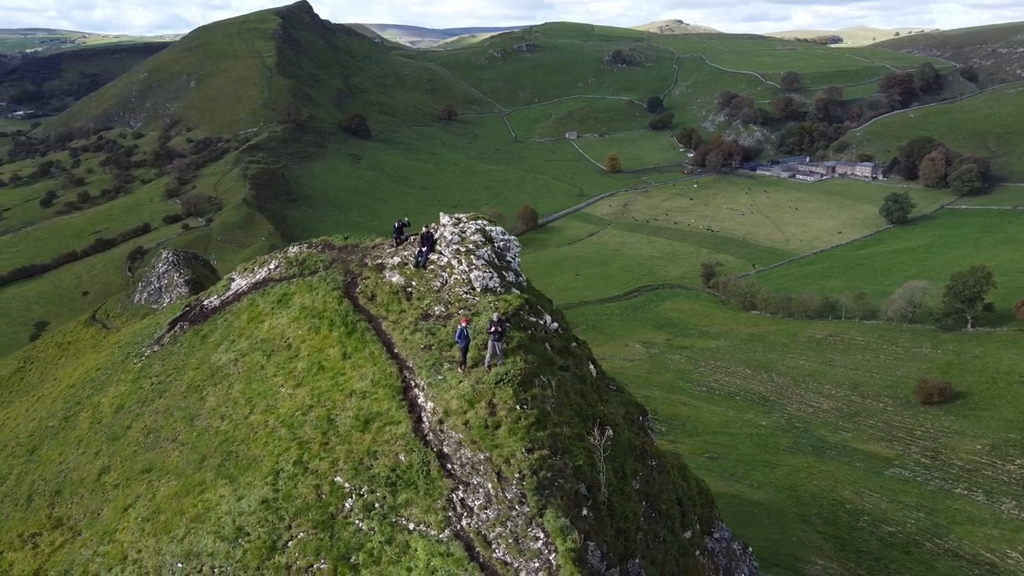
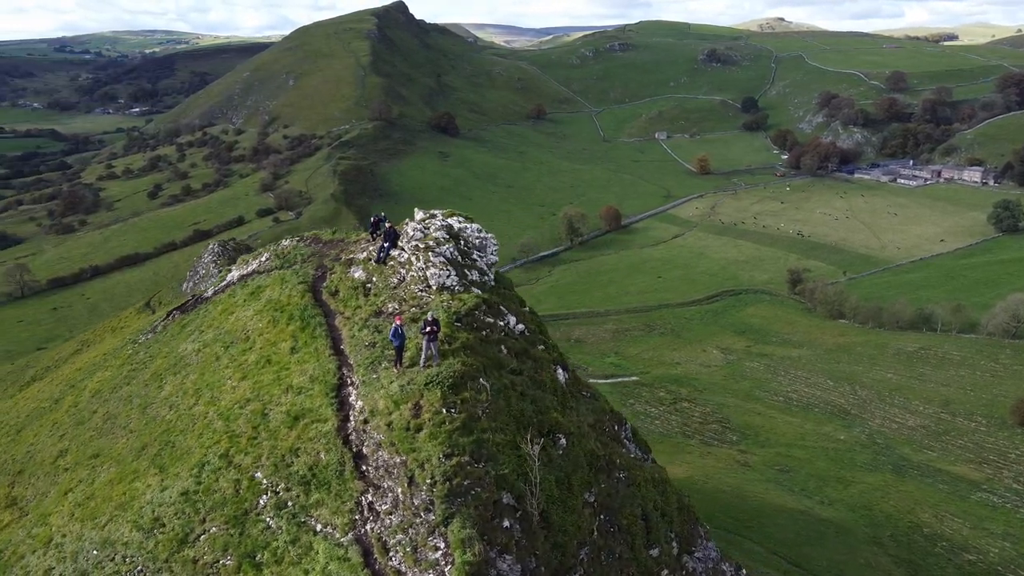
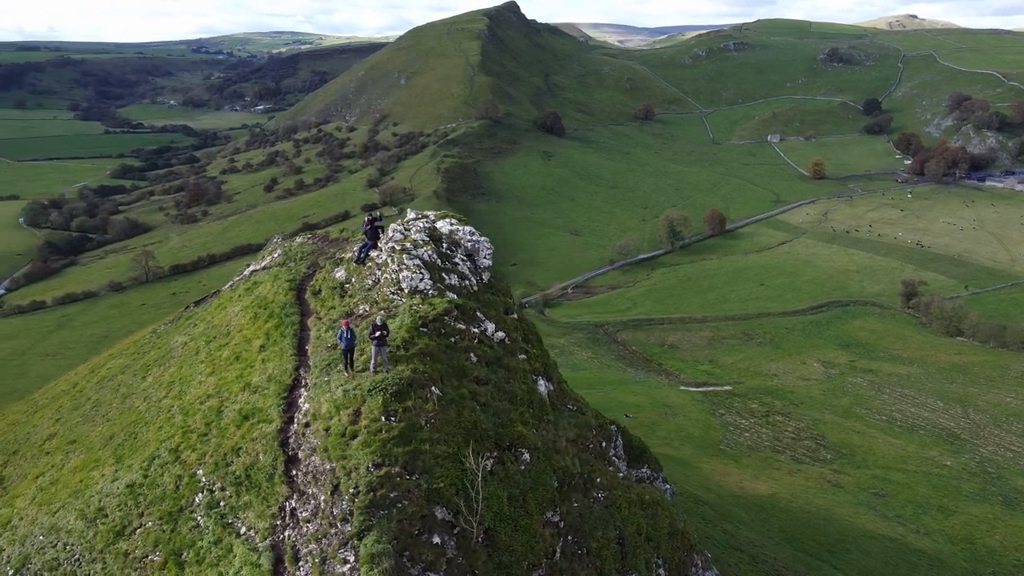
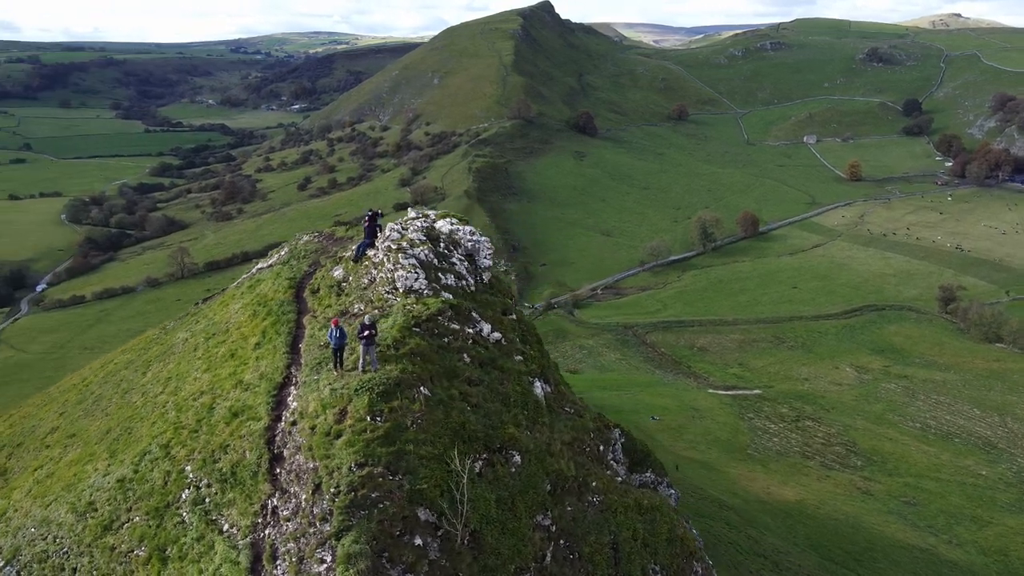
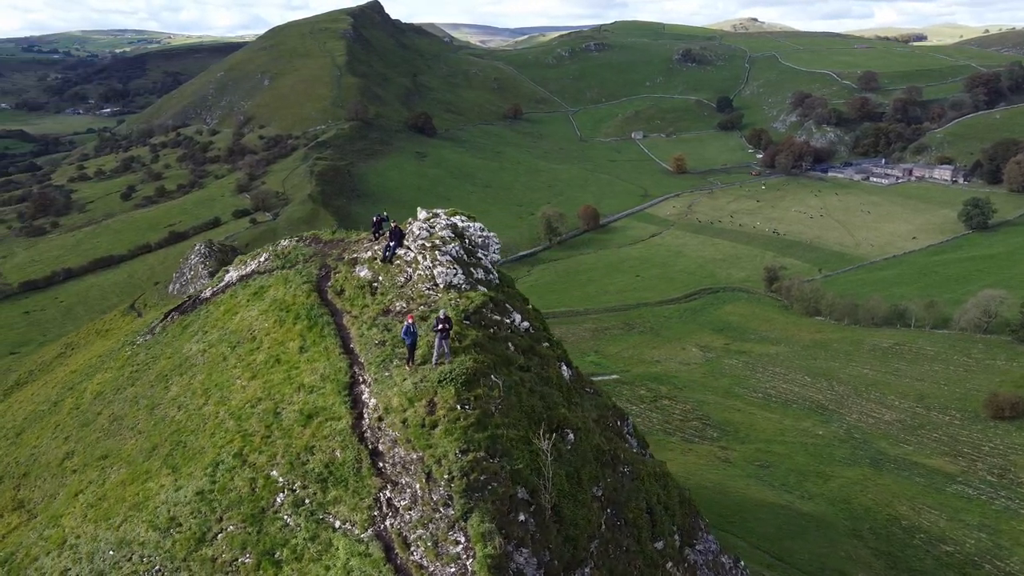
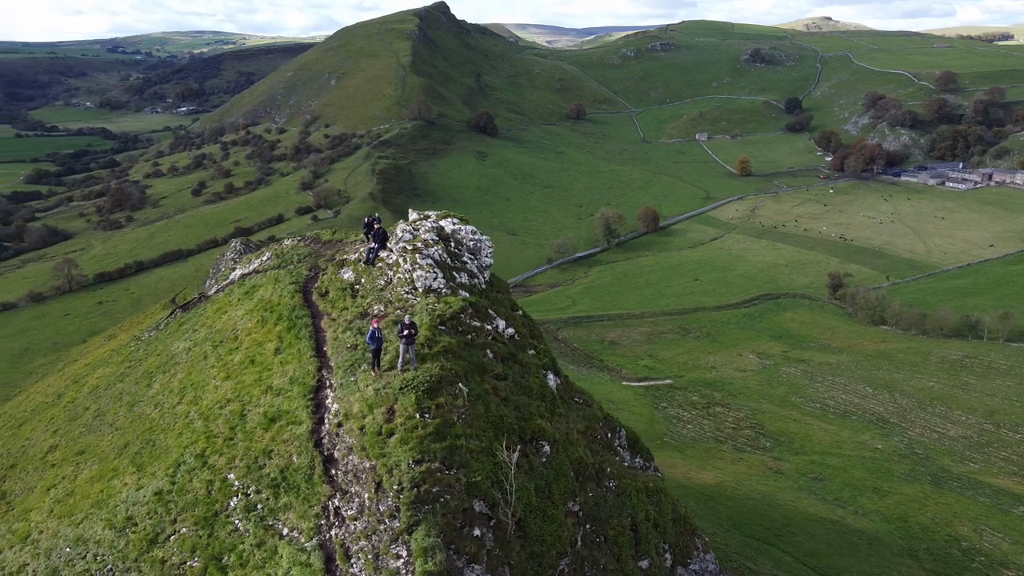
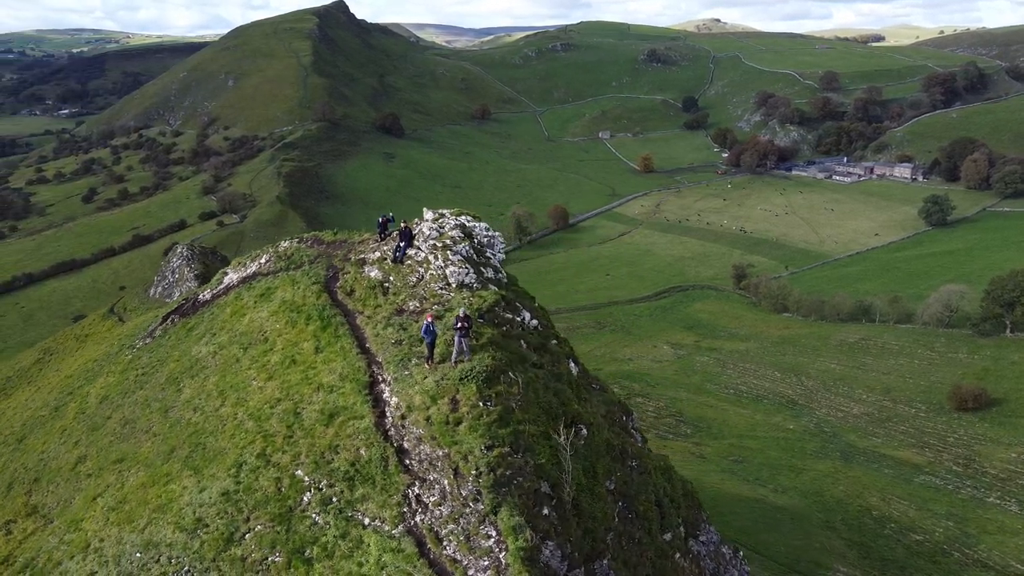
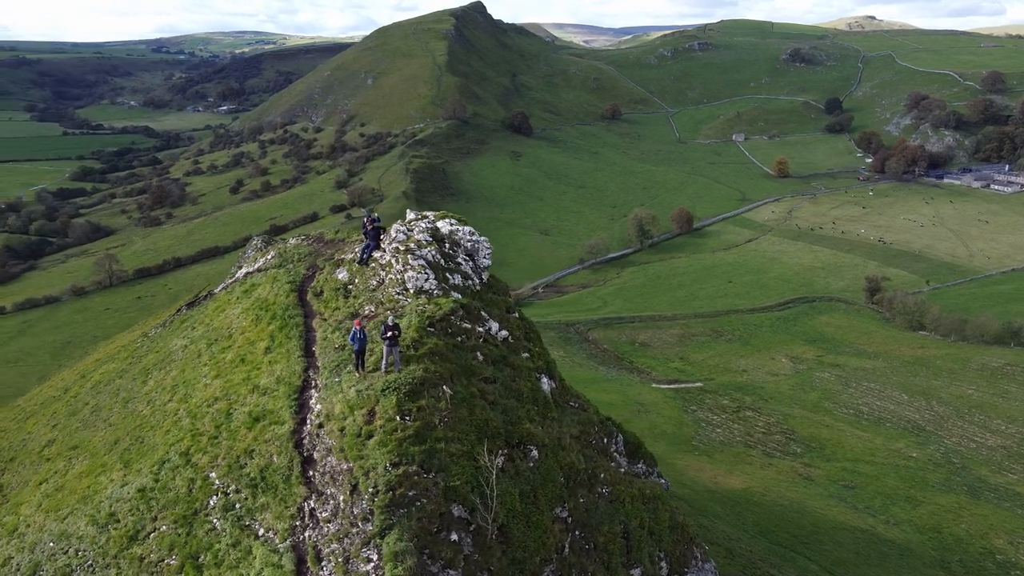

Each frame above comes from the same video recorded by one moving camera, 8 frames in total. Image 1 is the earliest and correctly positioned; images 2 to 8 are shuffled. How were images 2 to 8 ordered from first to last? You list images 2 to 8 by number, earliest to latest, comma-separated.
7, 5, 2, 6, 8, 3, 4
